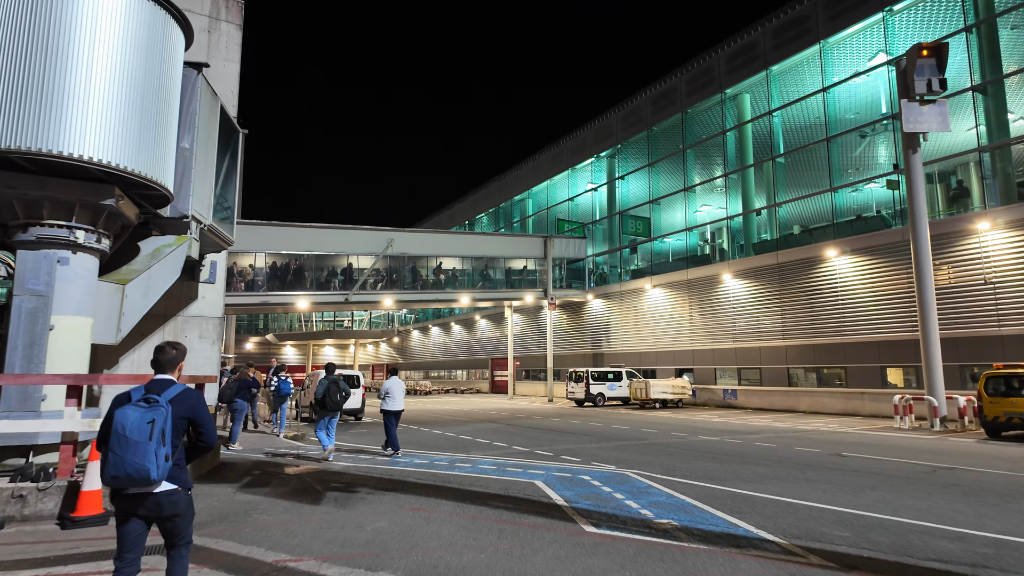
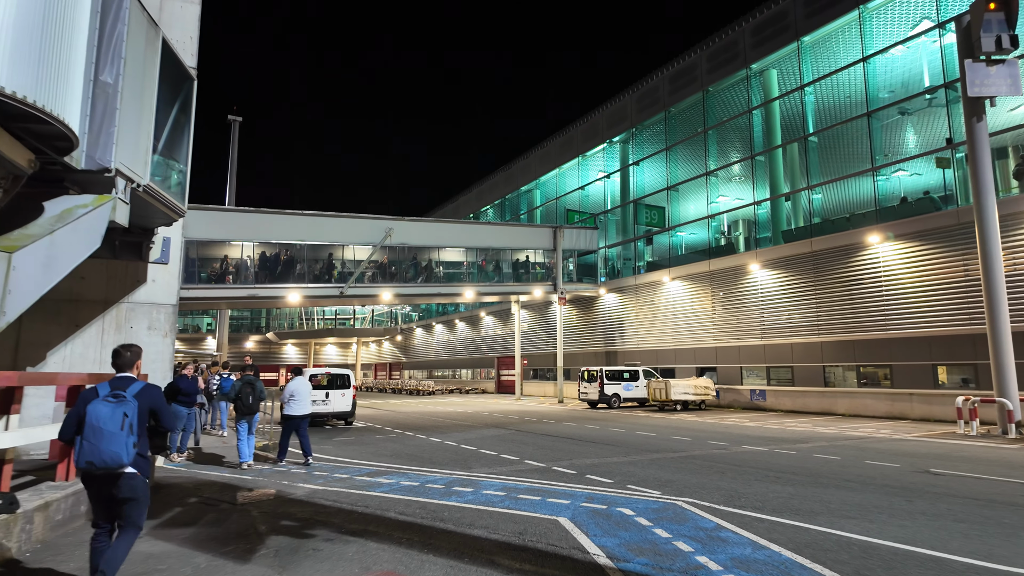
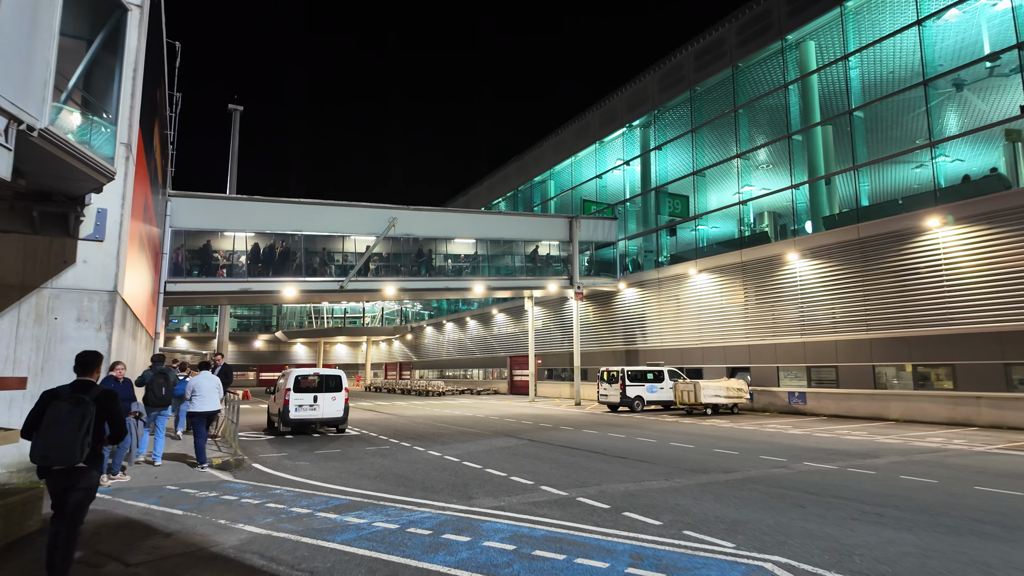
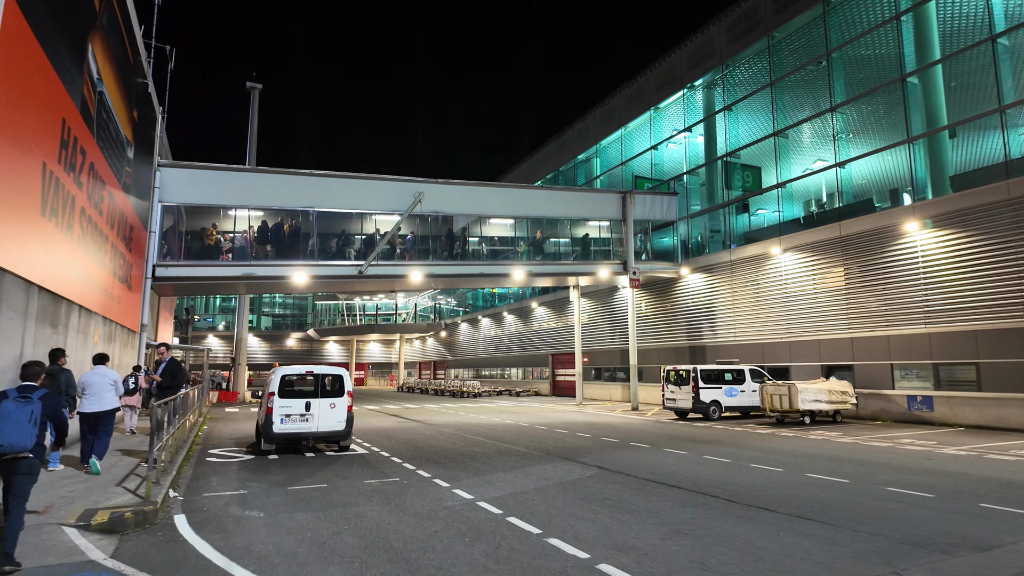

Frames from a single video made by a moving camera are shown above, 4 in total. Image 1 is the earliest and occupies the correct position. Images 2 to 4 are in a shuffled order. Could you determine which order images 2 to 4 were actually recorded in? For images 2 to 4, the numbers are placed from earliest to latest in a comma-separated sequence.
2, 3, 4
